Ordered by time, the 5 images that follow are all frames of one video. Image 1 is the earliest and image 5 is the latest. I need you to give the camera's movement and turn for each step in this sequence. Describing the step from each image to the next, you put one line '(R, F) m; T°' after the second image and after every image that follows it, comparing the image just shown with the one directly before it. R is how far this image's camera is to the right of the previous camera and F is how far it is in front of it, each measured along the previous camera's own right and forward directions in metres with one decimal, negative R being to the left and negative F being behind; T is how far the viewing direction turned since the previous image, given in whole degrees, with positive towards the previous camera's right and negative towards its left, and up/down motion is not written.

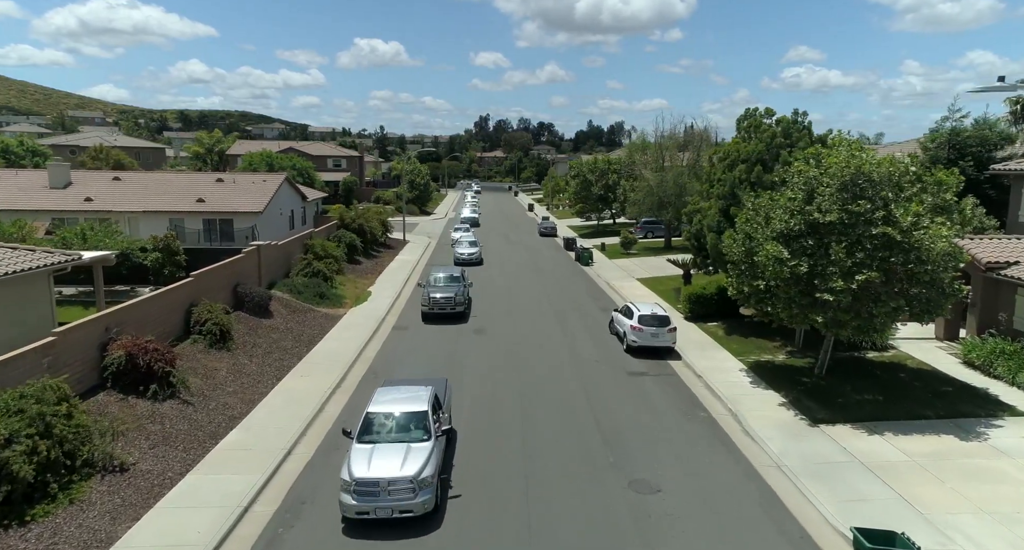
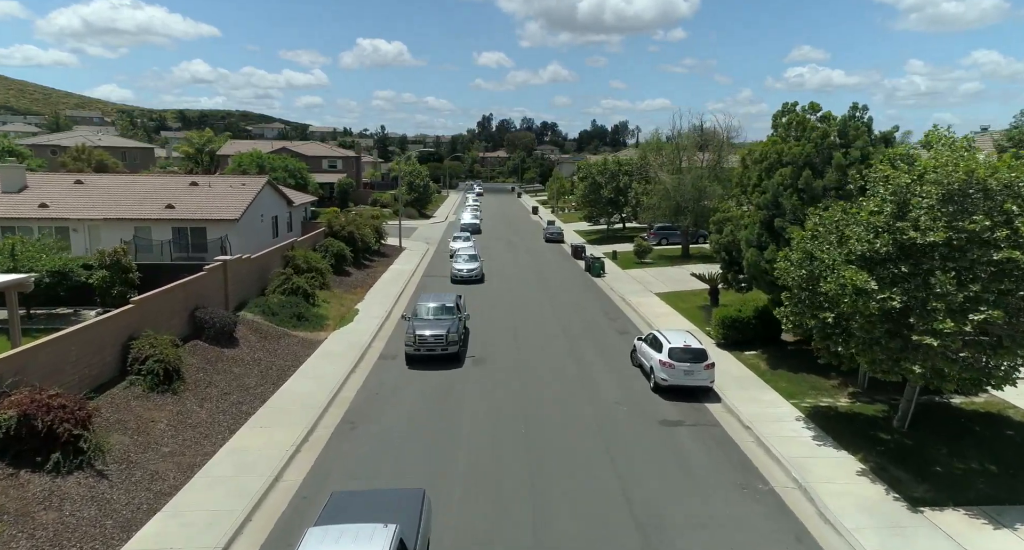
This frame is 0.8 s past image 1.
(-0.1, +3.2) m; 0°
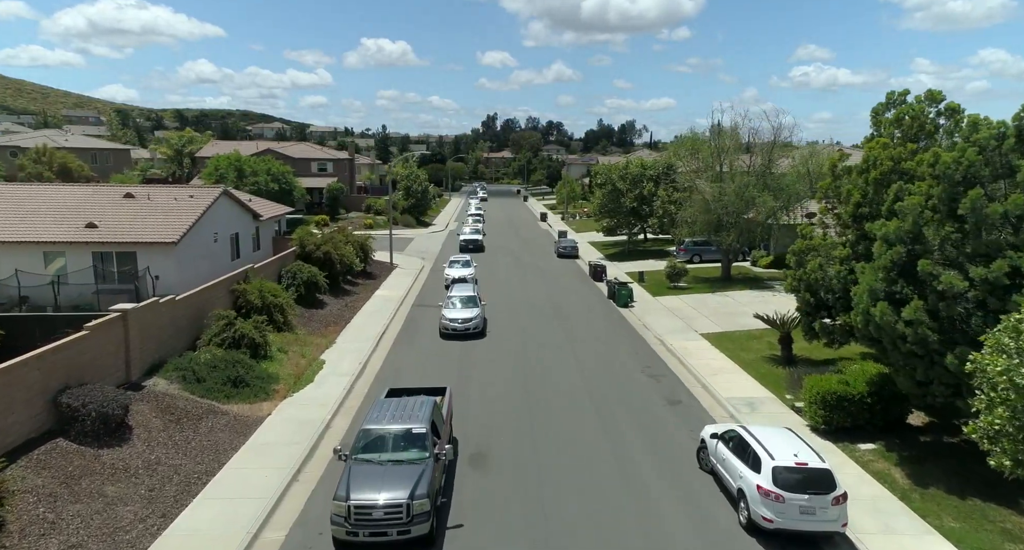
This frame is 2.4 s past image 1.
(-0.2, +6.0) m; 0°
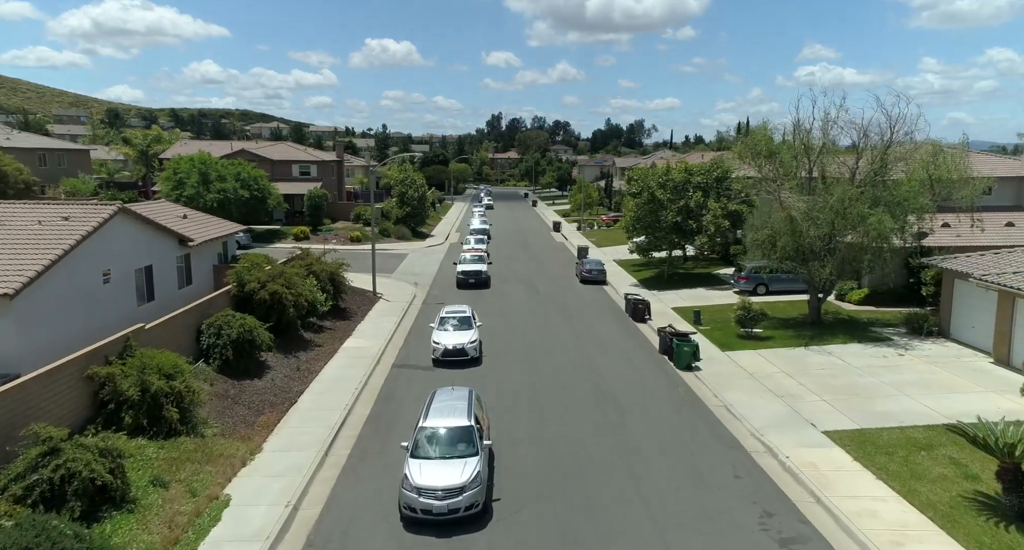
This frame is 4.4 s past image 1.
(-0.4, +8.3) m; 0°
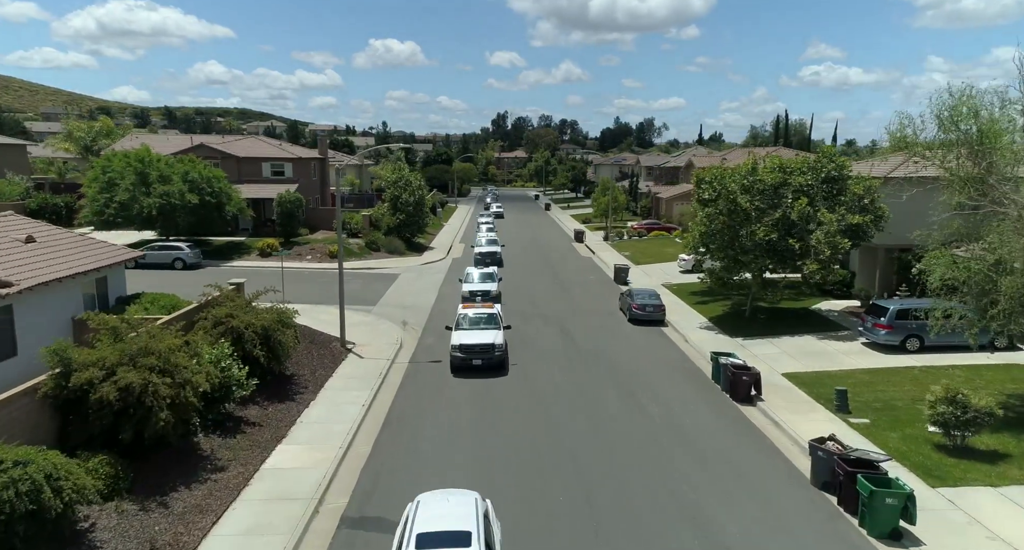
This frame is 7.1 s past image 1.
(-0.7, +9.9) m; 0°
